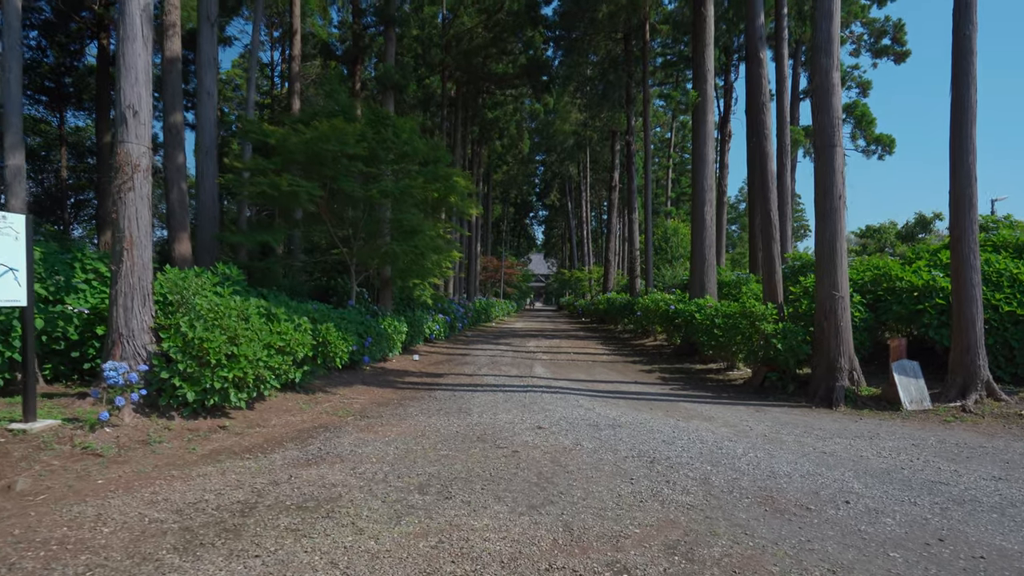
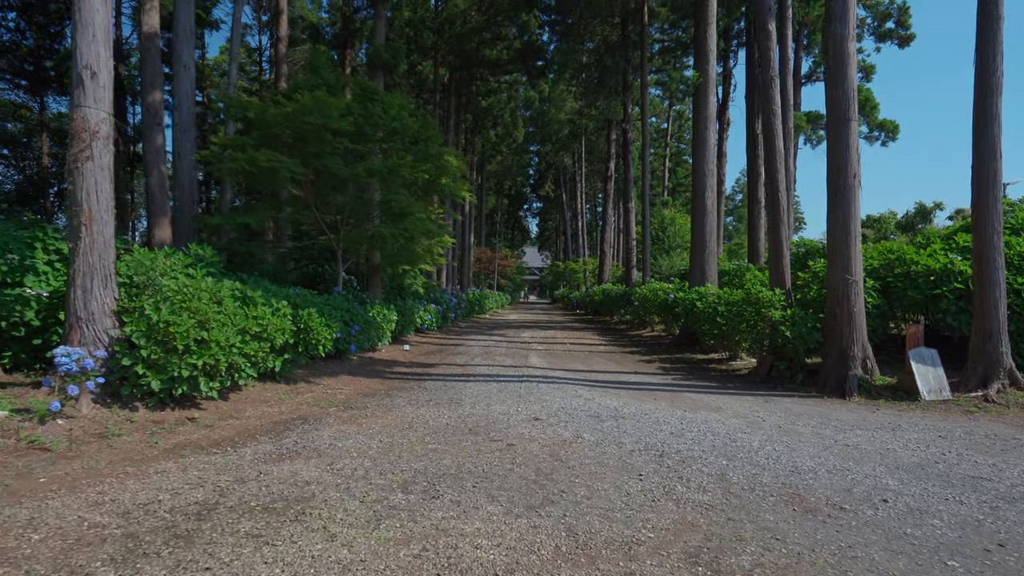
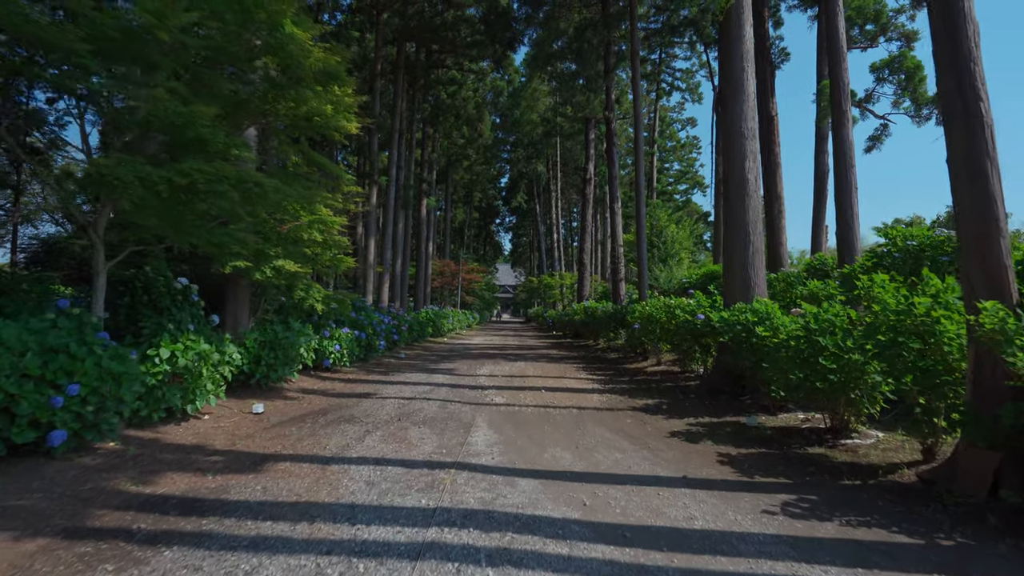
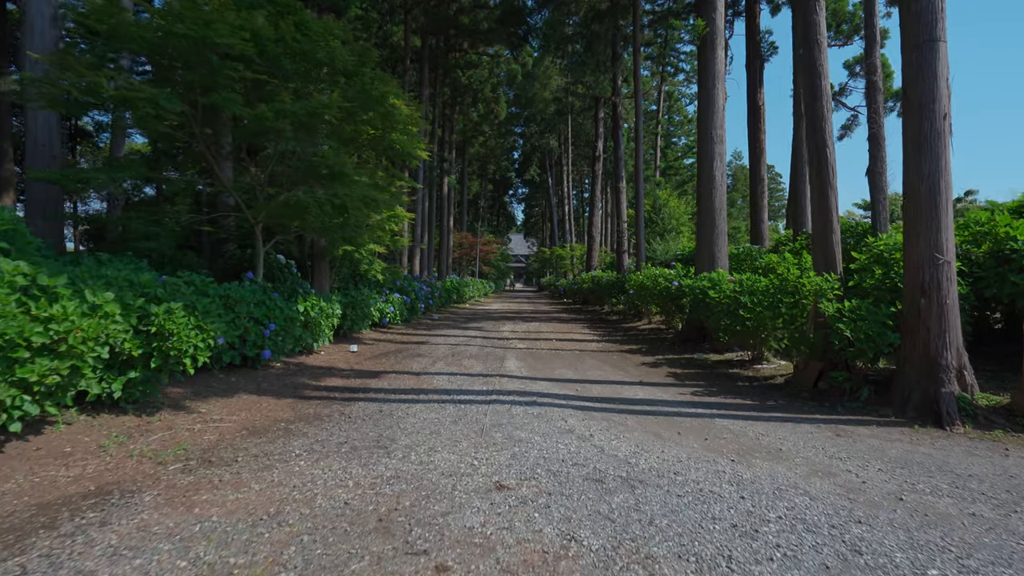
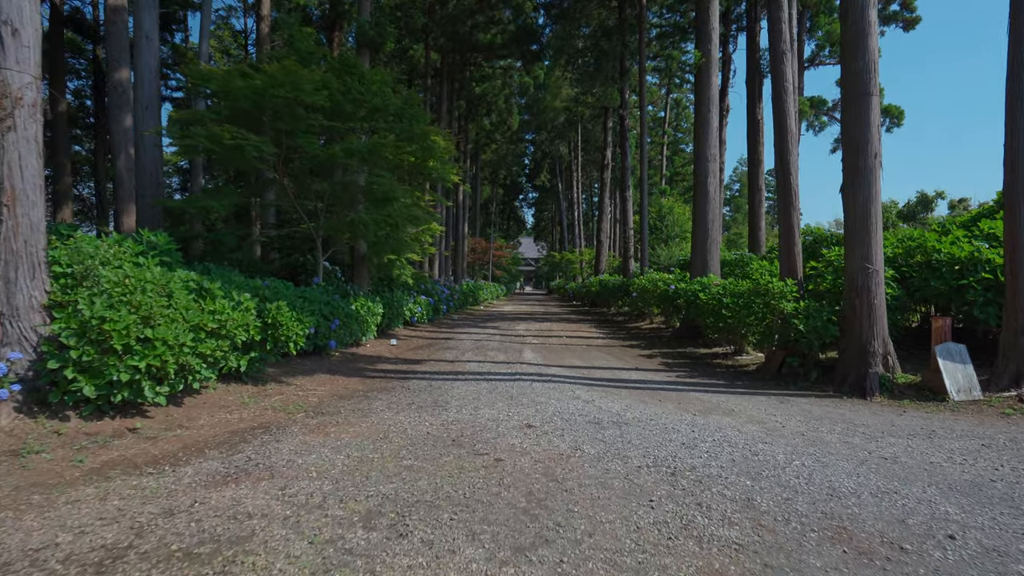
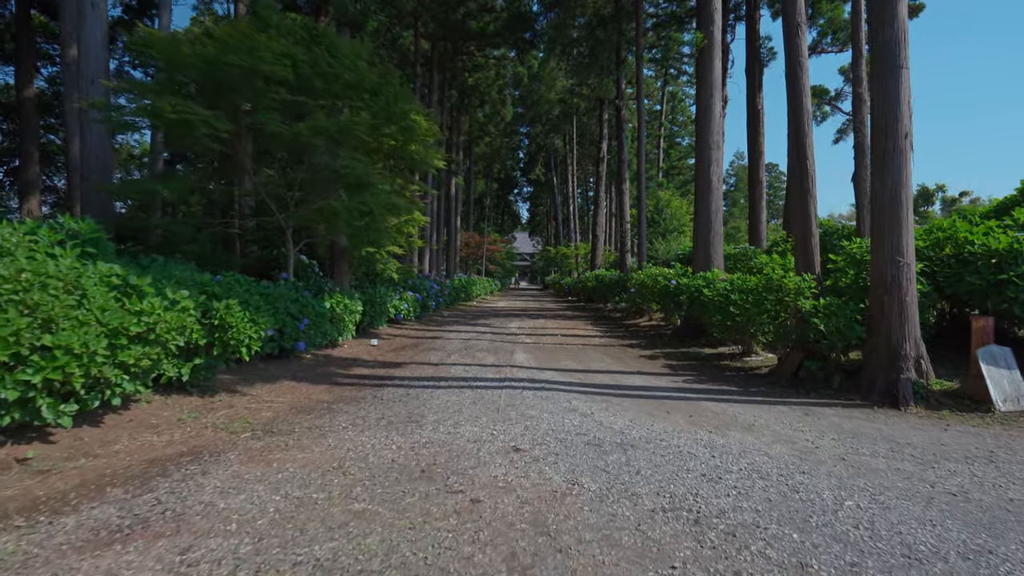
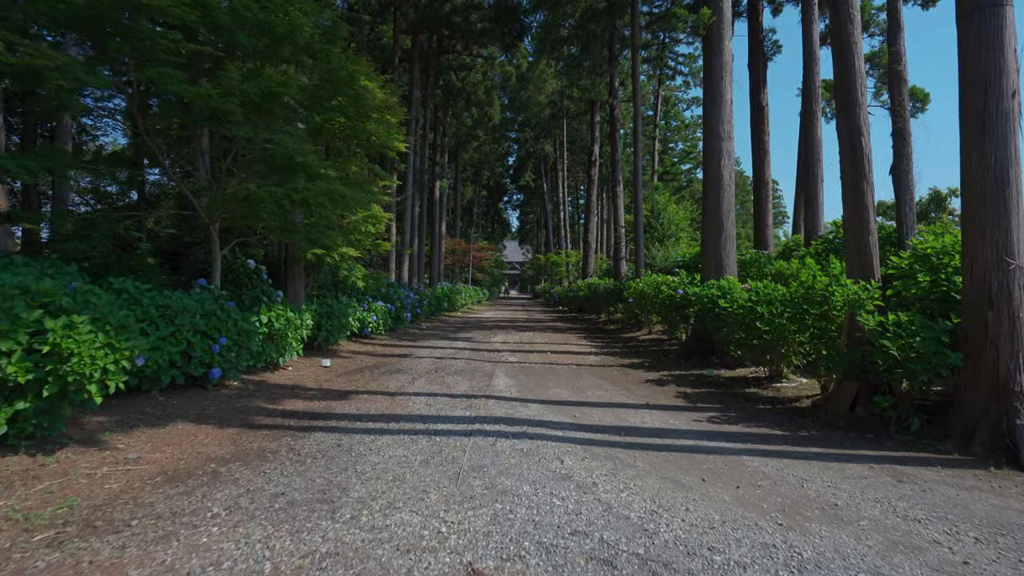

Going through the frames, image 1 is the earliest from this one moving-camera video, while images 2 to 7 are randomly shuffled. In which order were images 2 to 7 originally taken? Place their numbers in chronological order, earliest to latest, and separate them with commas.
2, 5, 6, 4, 7, 3
